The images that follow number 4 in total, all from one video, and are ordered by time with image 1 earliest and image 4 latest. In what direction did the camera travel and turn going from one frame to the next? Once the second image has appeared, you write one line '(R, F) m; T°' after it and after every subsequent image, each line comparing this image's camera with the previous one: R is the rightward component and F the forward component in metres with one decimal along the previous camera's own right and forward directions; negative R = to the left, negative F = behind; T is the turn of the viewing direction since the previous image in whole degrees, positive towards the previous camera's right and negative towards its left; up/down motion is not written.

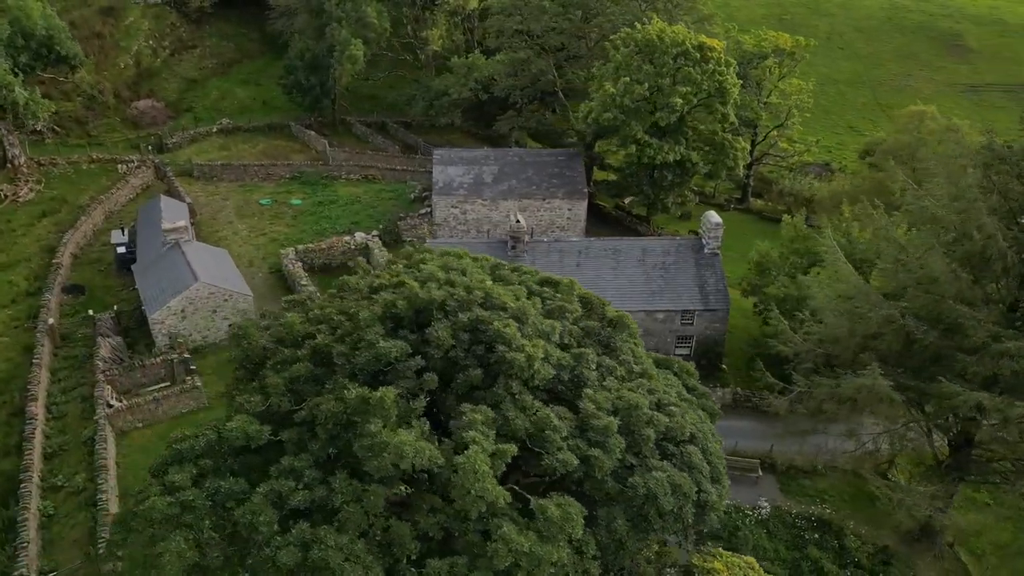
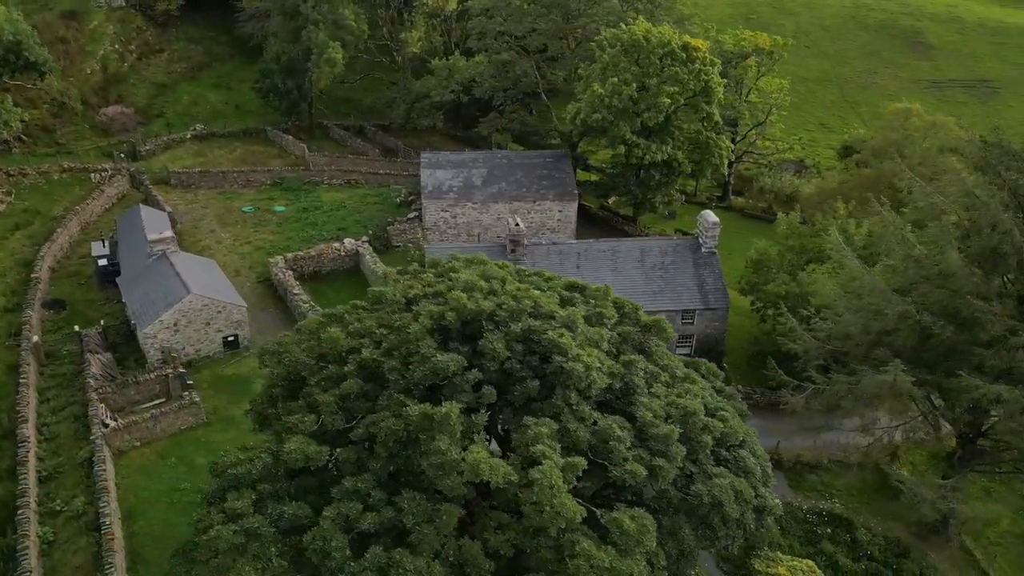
(-1.4, +0.3) m; +3°
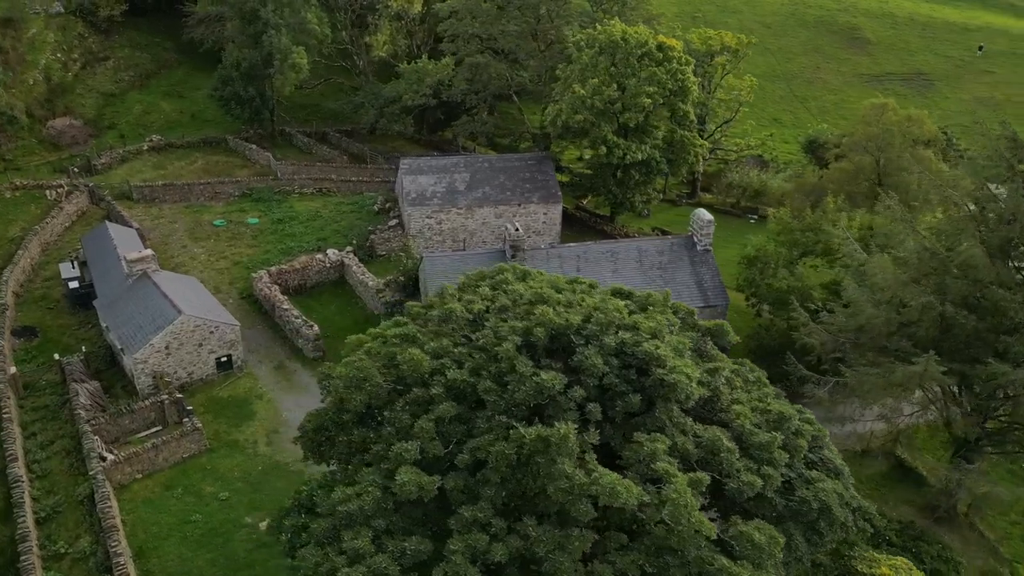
(-2.4, +0.4) m; +5°
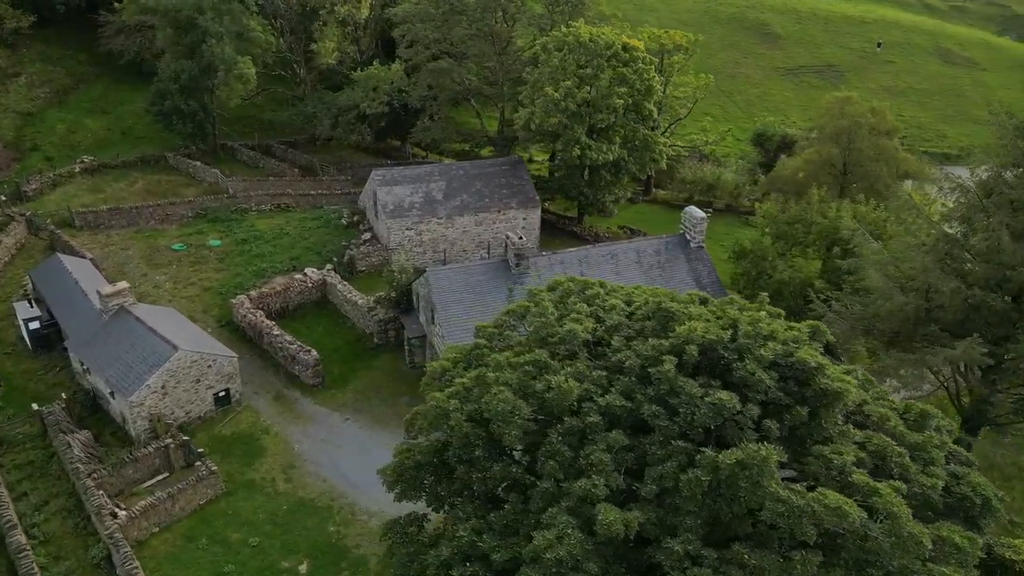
(-3.6, +0.8) m; +7°
